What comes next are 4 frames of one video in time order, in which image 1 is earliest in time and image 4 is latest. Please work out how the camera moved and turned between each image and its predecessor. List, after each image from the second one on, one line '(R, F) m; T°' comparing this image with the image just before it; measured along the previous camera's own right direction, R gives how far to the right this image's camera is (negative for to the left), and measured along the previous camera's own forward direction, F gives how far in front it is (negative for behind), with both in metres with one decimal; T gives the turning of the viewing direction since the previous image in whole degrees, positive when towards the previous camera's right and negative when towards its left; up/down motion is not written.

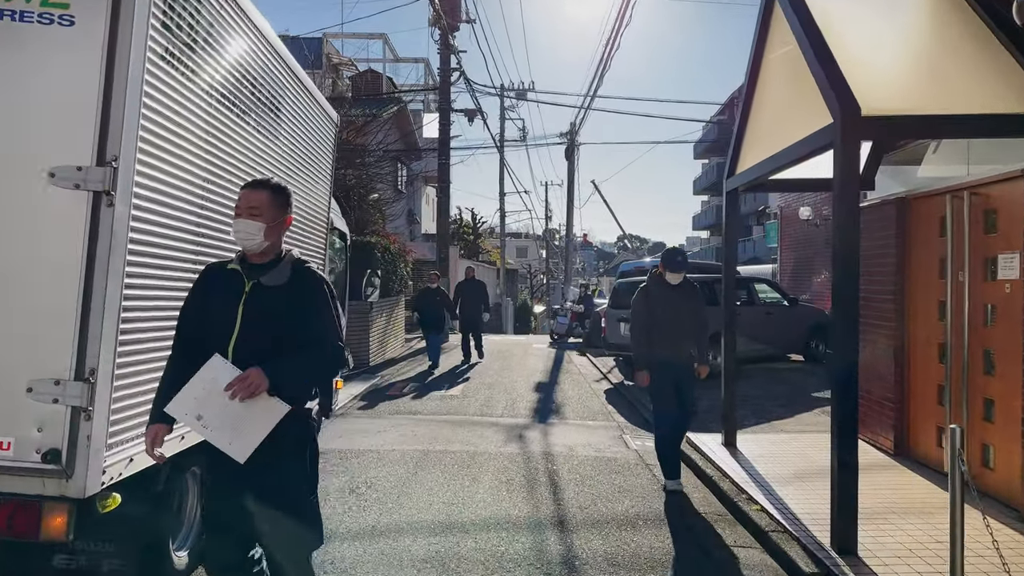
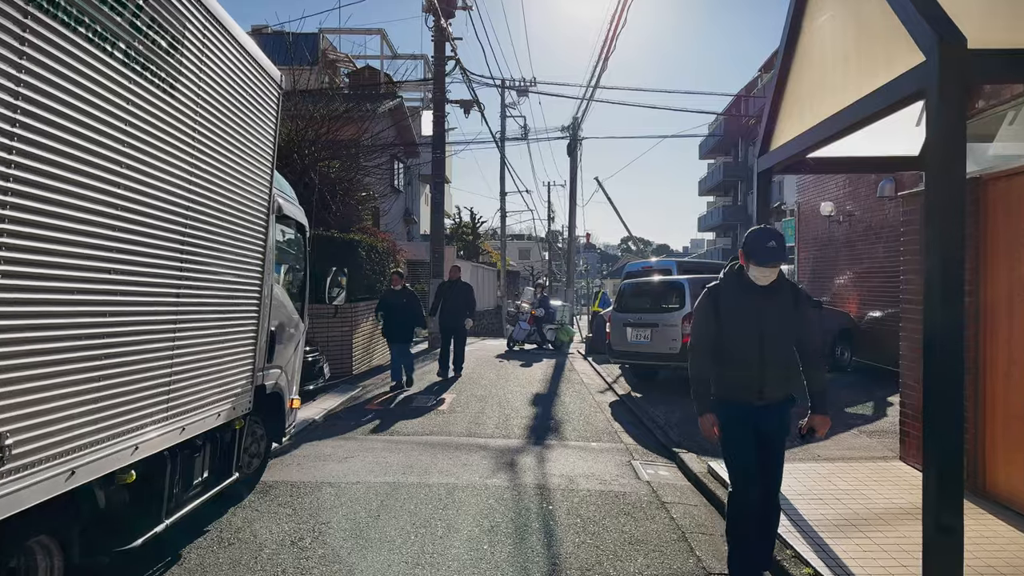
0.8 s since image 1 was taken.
(+0.1, +1.2) m; 0°
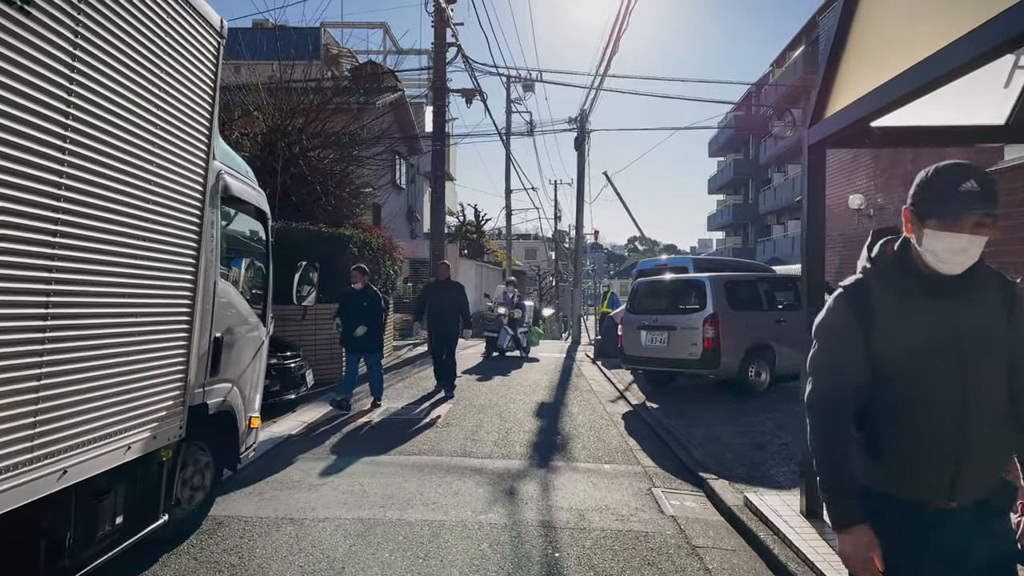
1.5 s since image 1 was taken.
(+0.1, +1.0) m; -1°
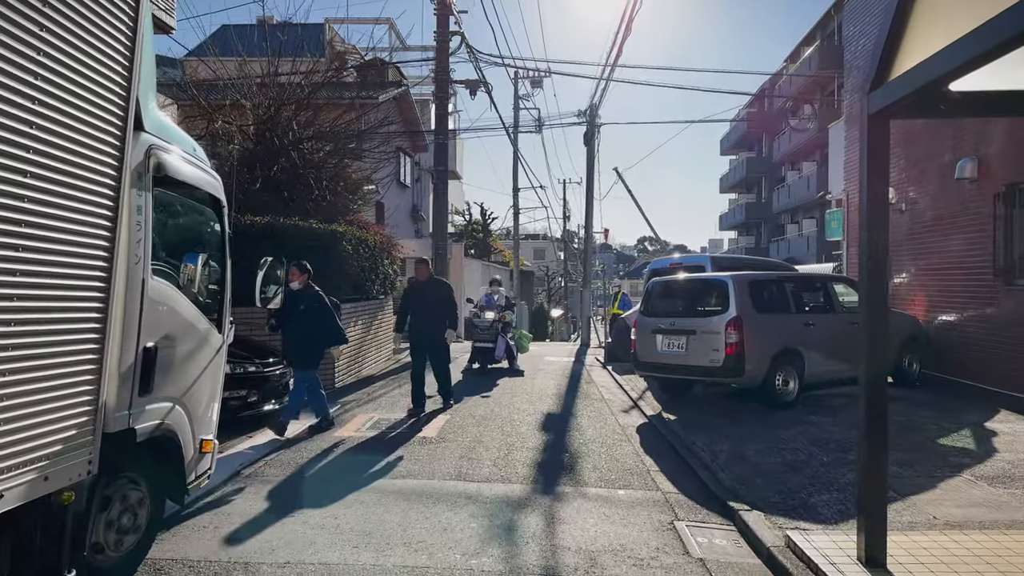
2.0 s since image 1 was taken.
(+0.1, +0.8) m; -1°
